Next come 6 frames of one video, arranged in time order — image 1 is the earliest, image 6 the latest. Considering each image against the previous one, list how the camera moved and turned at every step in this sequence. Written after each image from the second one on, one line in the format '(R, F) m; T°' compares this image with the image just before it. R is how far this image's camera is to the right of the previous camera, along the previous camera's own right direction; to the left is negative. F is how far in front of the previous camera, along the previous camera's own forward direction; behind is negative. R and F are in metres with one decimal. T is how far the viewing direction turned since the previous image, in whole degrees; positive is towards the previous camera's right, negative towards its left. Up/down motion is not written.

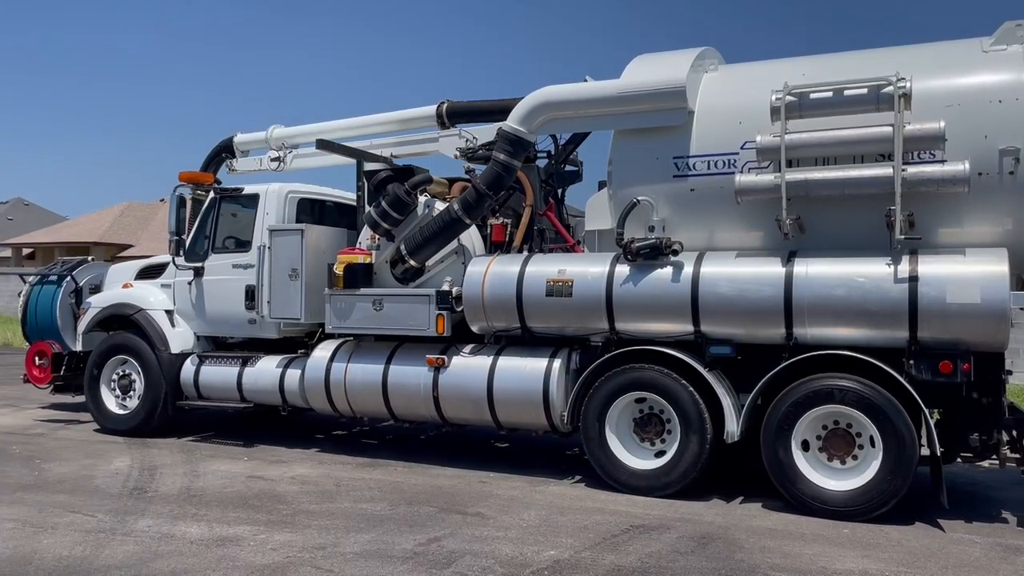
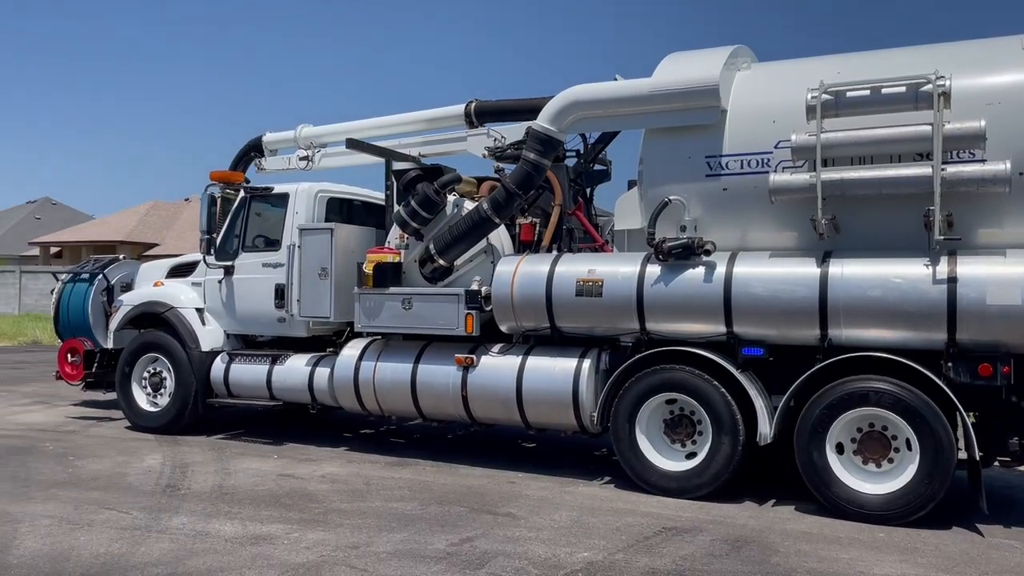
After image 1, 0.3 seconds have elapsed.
(-0.1, 0.0) m; -1°
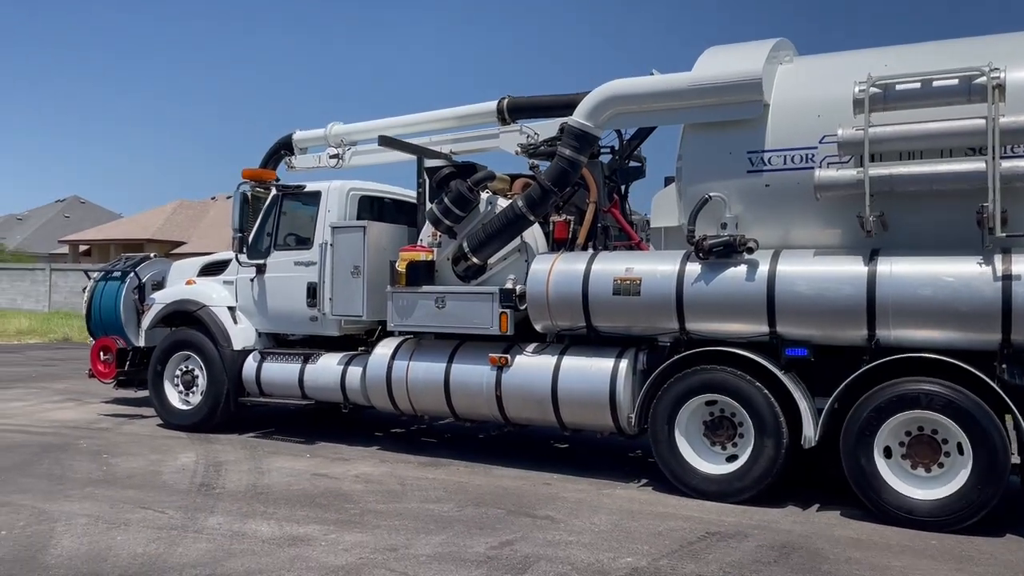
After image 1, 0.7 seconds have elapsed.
(-0.1, +0.1) m; -1°
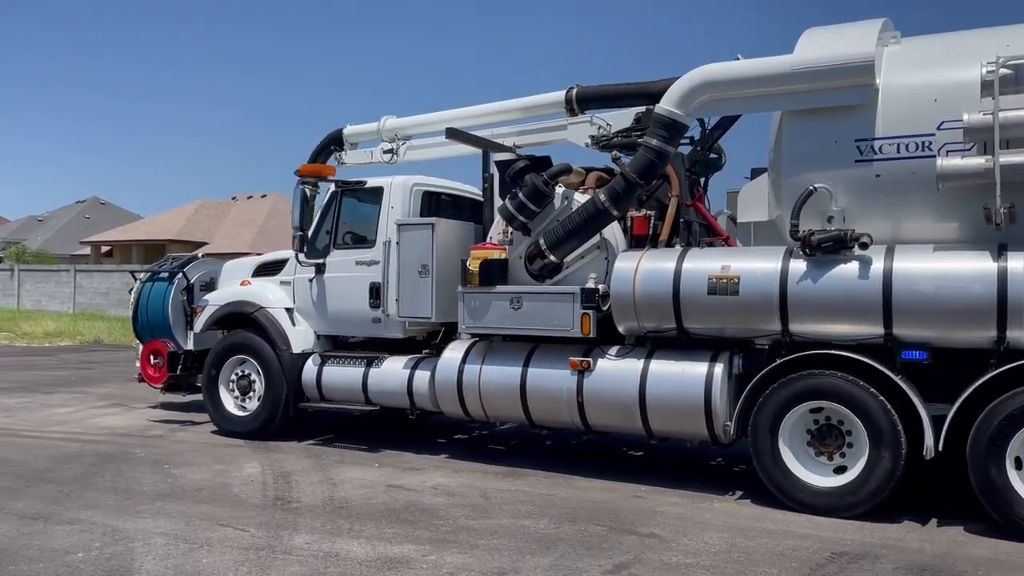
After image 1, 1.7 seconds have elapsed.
(-0.6, +0.4) m; -1°
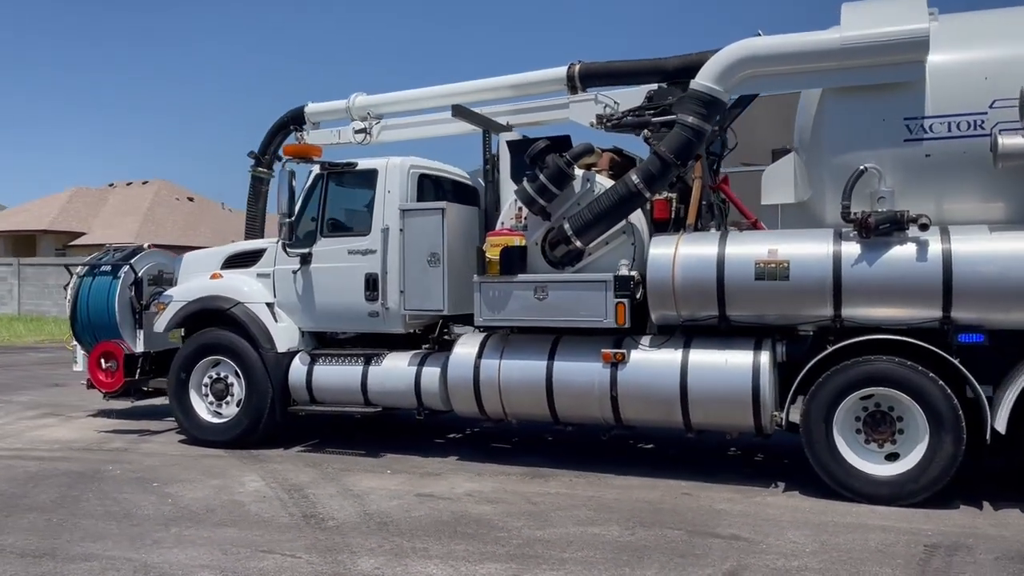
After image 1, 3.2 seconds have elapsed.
(-1.1, +0.6) m; +7°
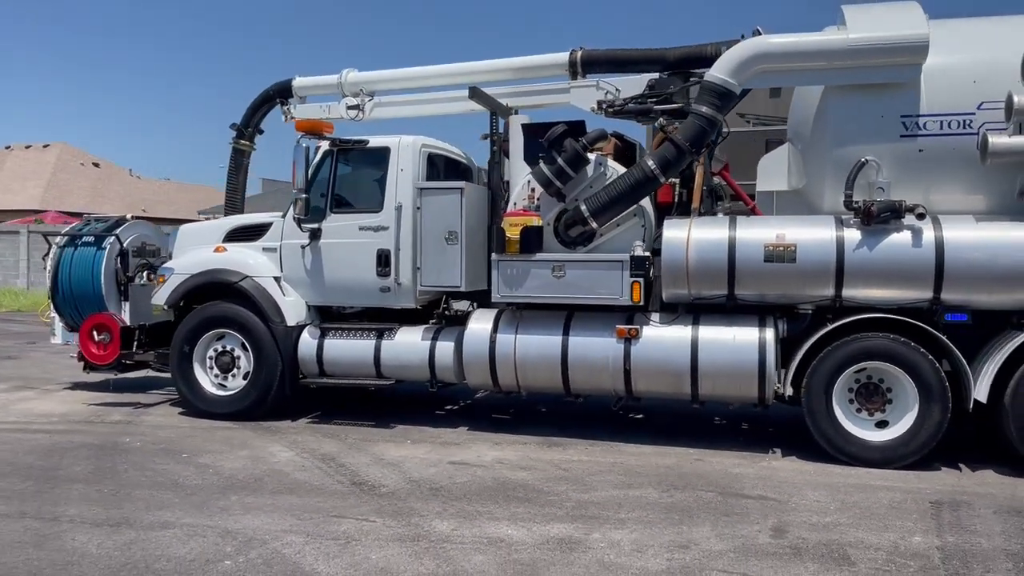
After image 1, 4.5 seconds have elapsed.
(-1.0, -0.3) m; +6°
